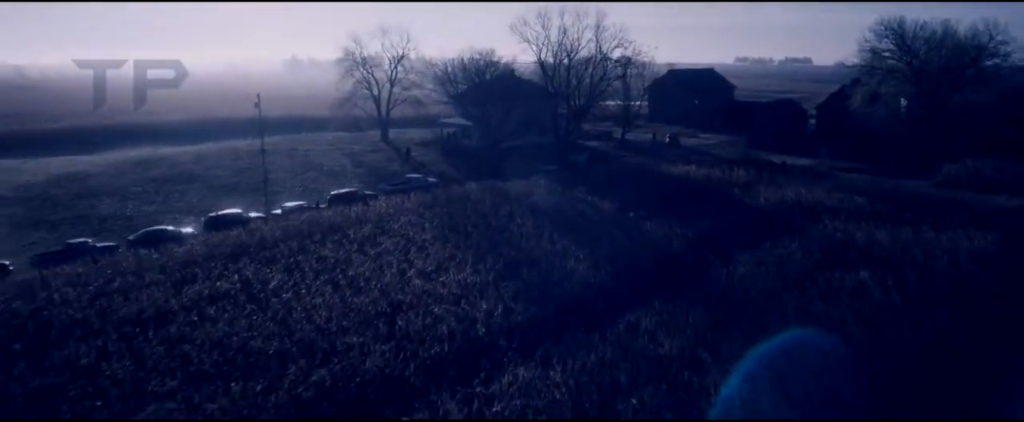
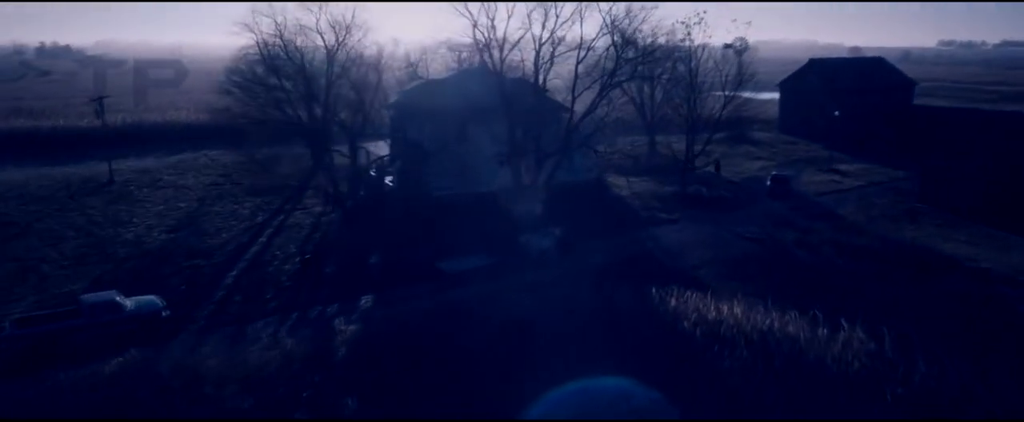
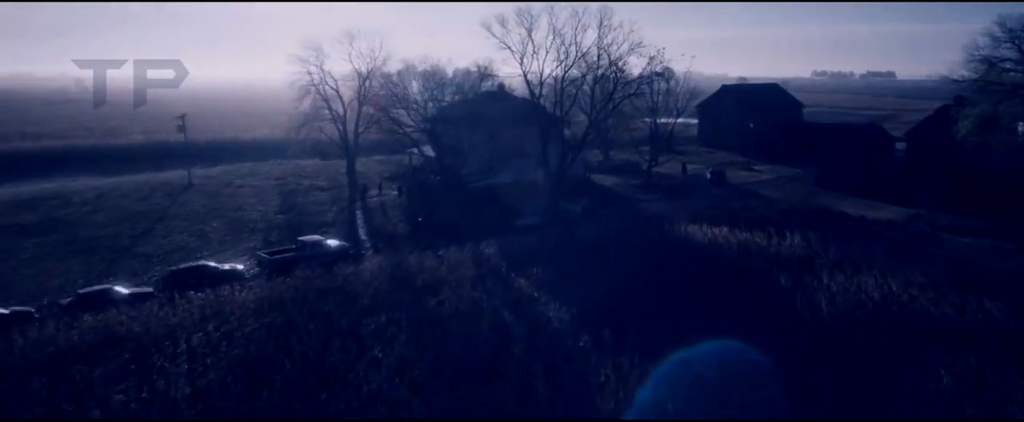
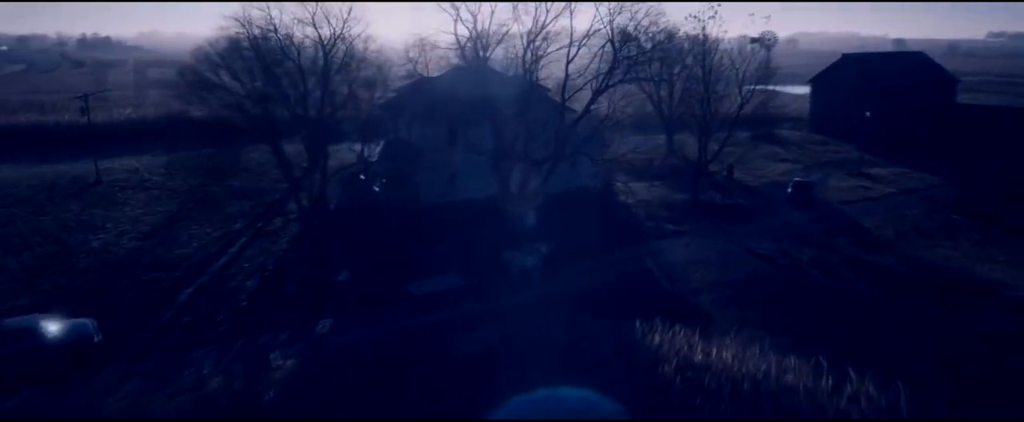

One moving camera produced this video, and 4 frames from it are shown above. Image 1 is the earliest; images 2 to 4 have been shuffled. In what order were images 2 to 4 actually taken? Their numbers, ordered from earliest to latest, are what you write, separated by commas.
3, 2, 4
